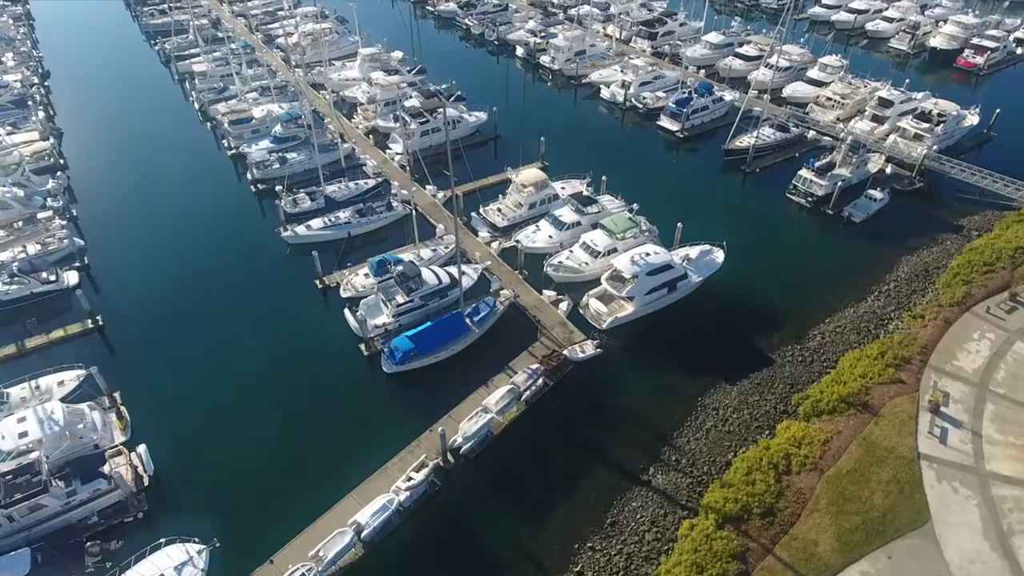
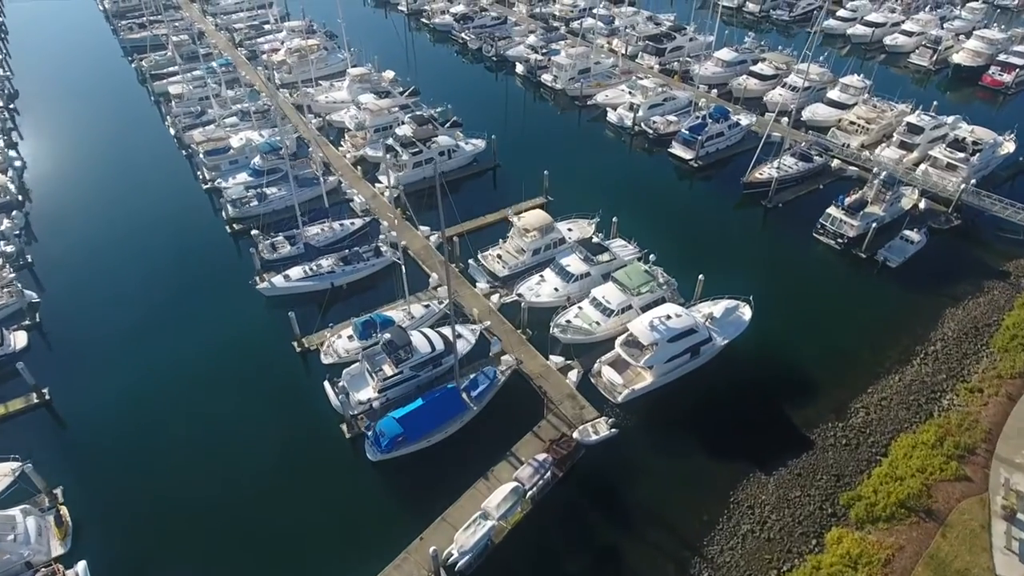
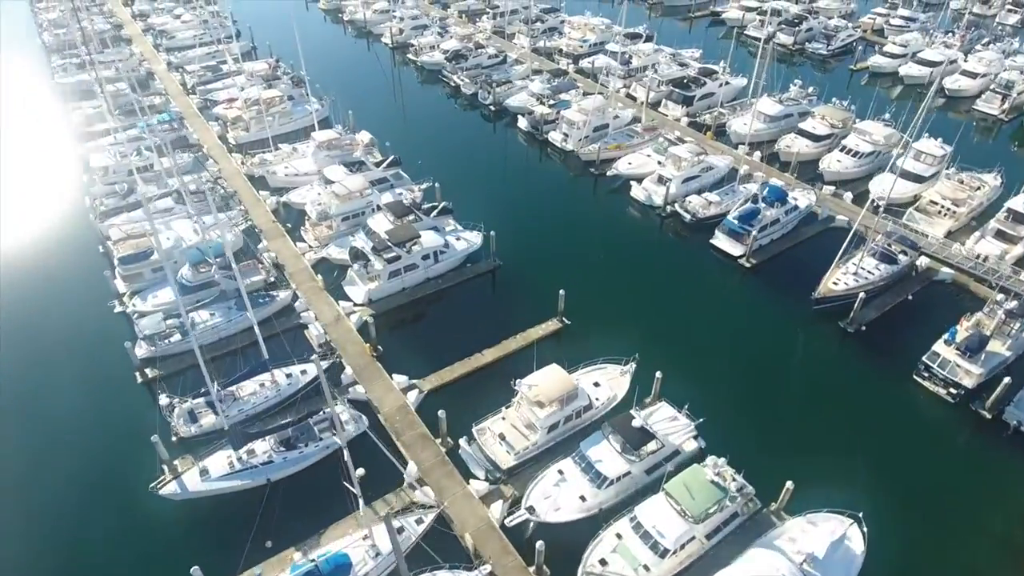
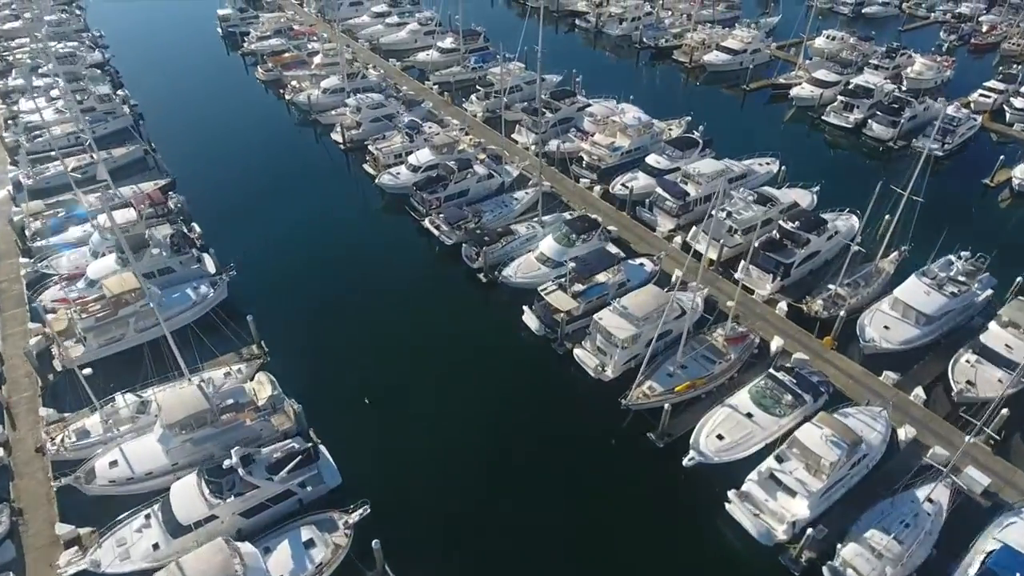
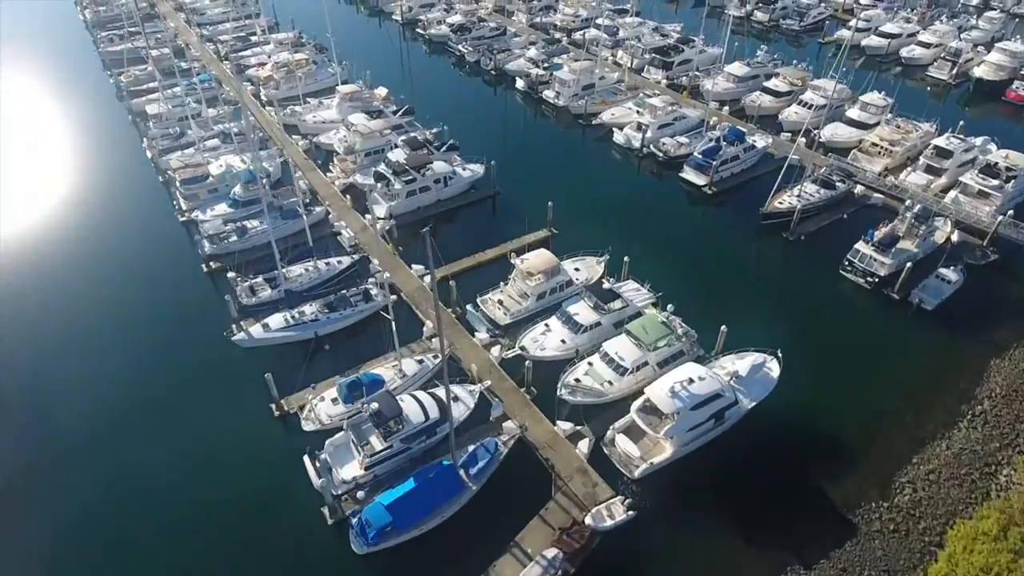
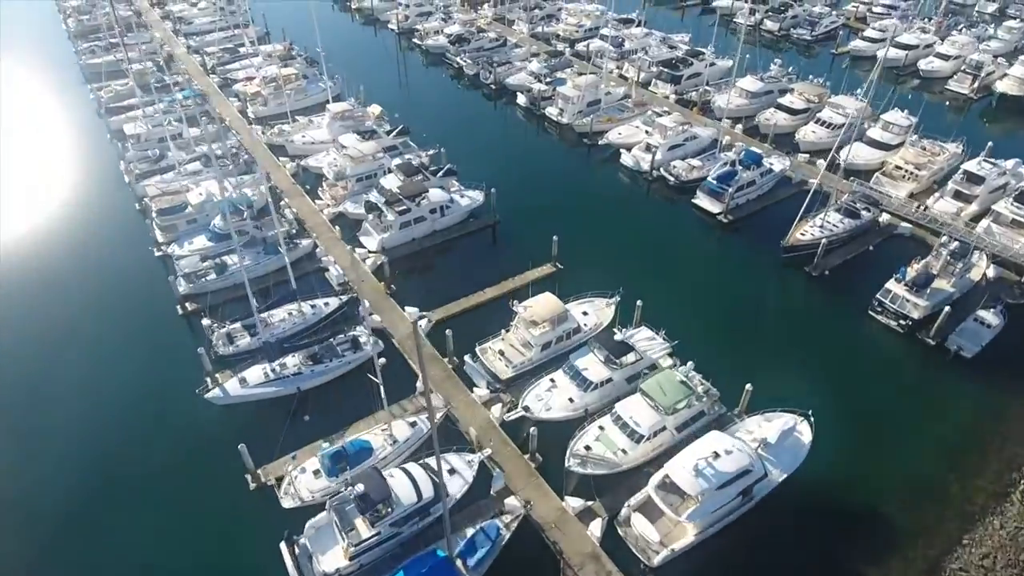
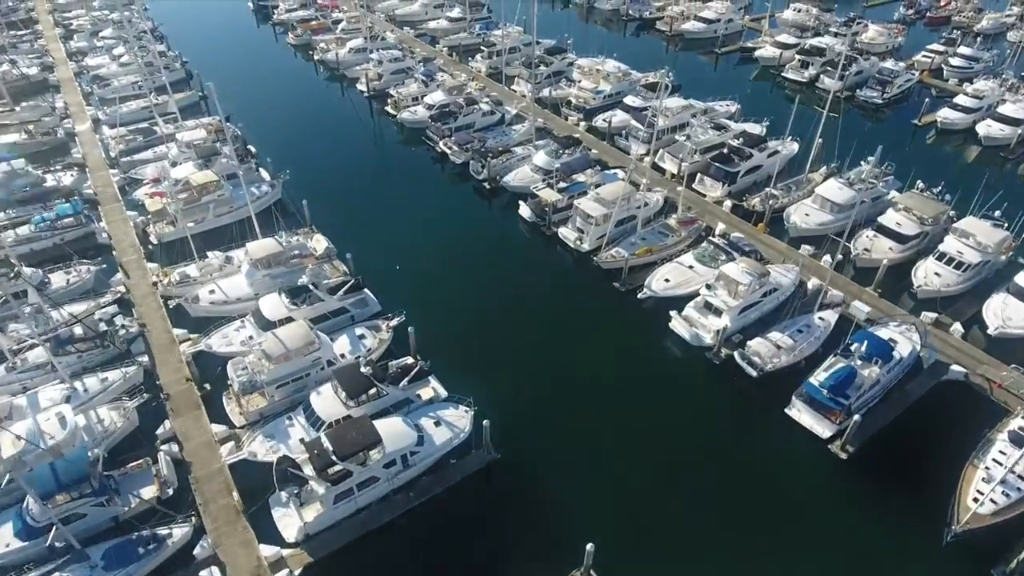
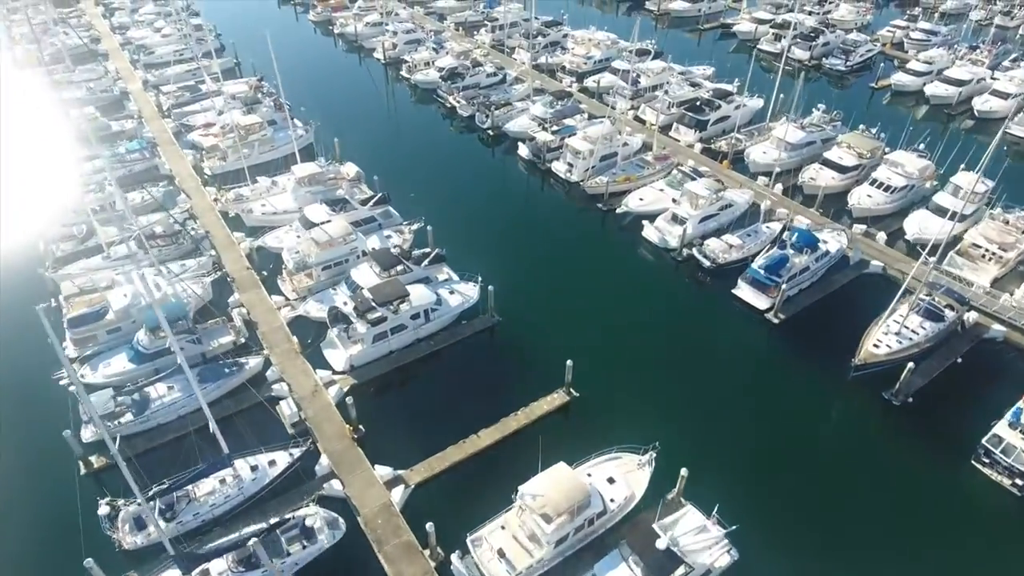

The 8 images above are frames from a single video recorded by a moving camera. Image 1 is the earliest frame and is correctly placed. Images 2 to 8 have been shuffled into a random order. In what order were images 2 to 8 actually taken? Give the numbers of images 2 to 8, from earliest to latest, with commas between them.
2, 5, 6, 3, 8, 7, 4
